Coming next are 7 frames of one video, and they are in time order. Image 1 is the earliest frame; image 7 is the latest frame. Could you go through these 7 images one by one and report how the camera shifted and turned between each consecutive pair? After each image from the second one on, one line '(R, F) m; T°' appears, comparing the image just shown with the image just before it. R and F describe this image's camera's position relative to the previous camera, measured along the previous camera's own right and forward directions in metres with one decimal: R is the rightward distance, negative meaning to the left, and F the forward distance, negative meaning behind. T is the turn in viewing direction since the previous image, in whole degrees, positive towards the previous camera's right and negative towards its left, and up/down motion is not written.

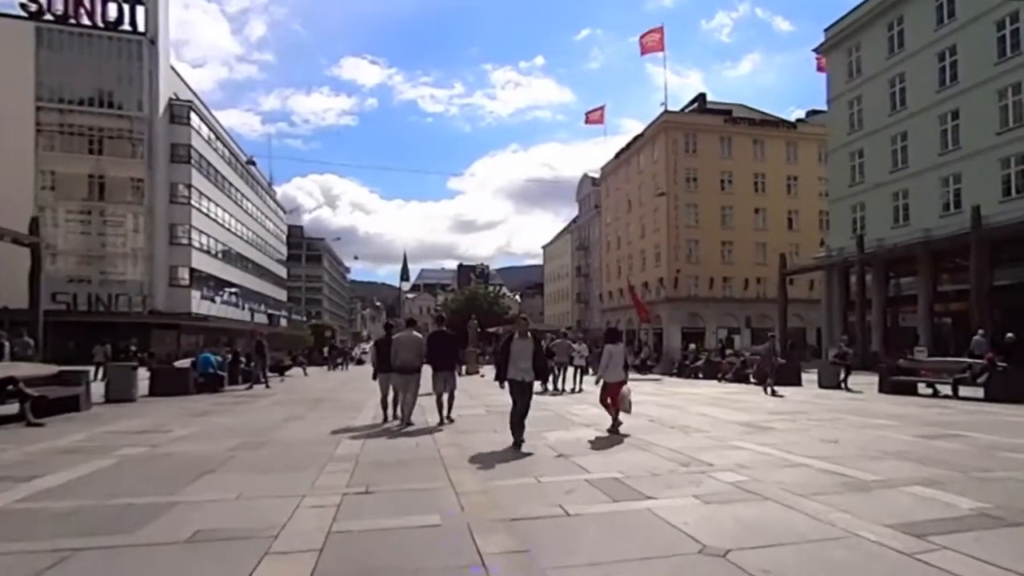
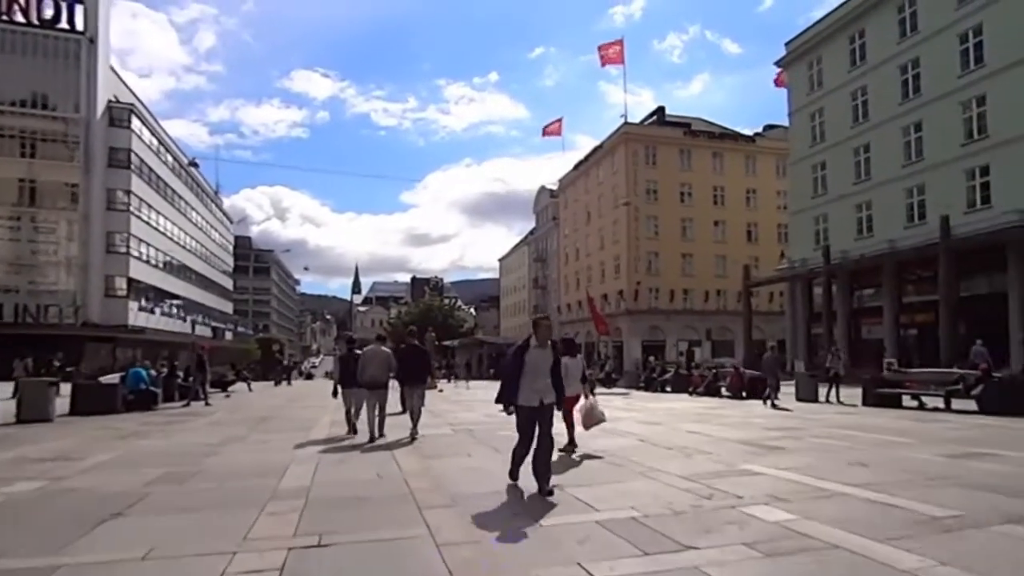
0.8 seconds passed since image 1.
(-0.4, +1.6) m; +4°
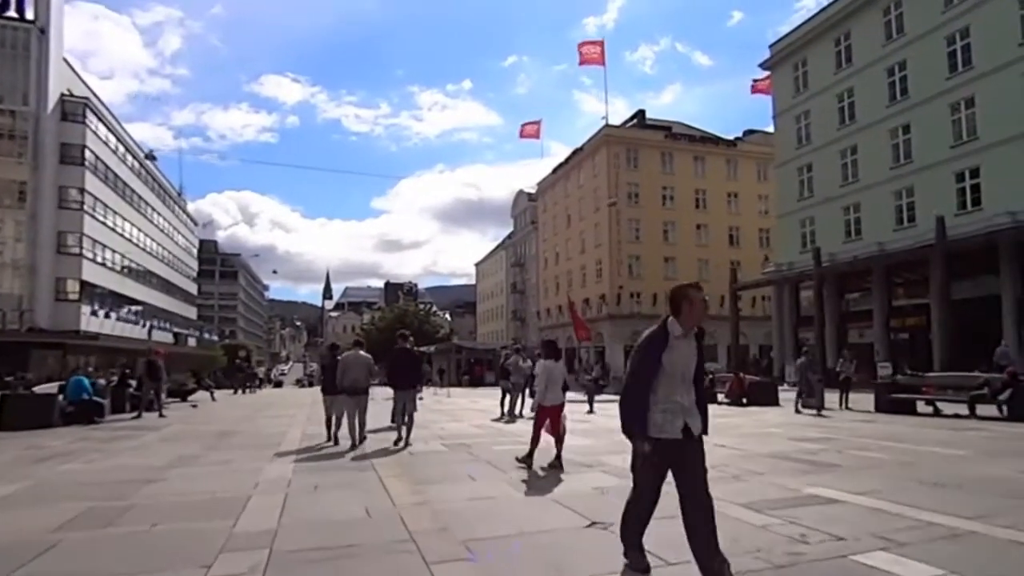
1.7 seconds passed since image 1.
(-0.5, +1.7) m; +2°
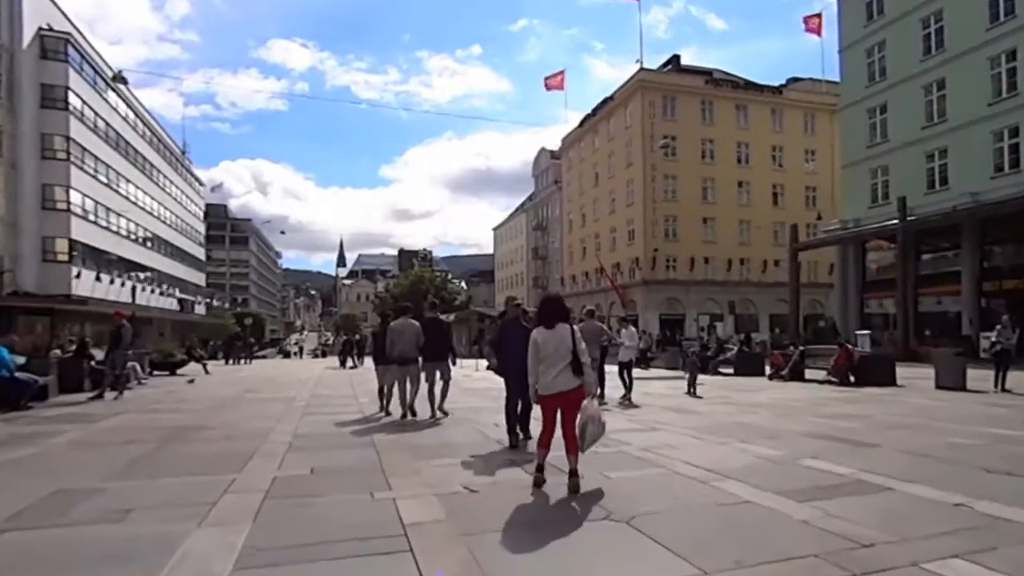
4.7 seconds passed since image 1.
(-1.1, +4.8) m; -1°
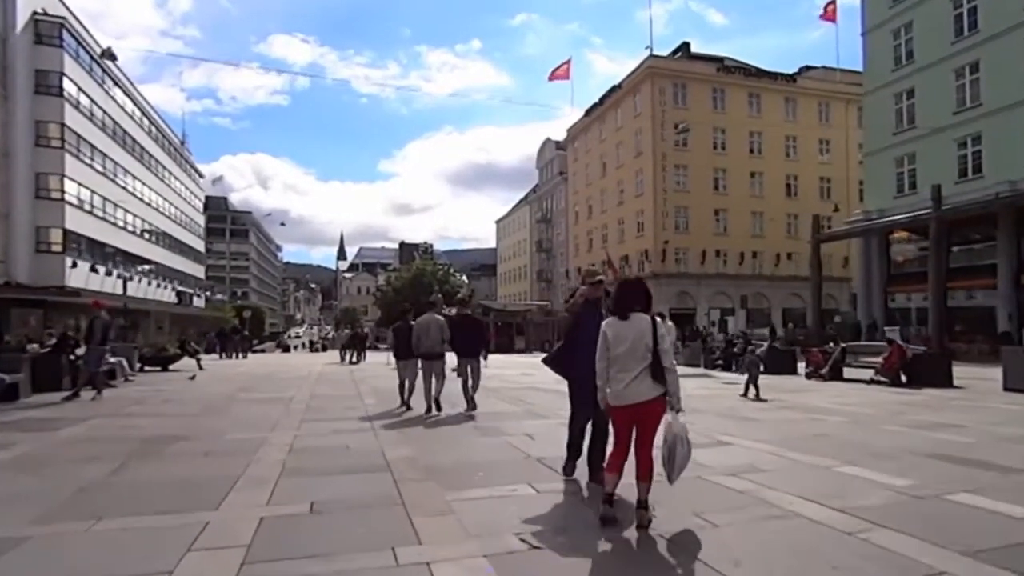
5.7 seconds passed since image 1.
(-0.5, +1.7) m; 0°
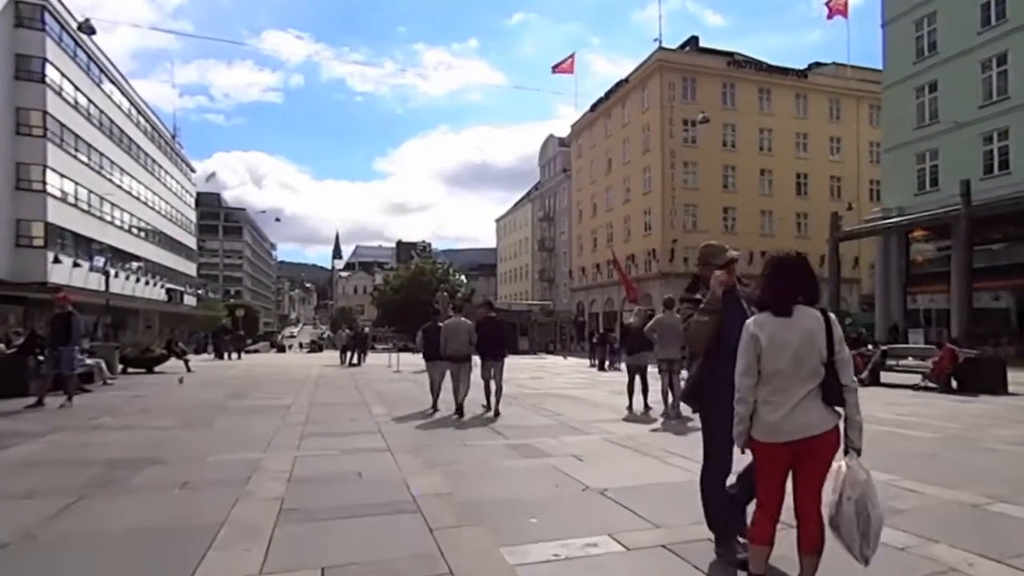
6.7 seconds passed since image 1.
(-0.5, +1.5) m; 0°
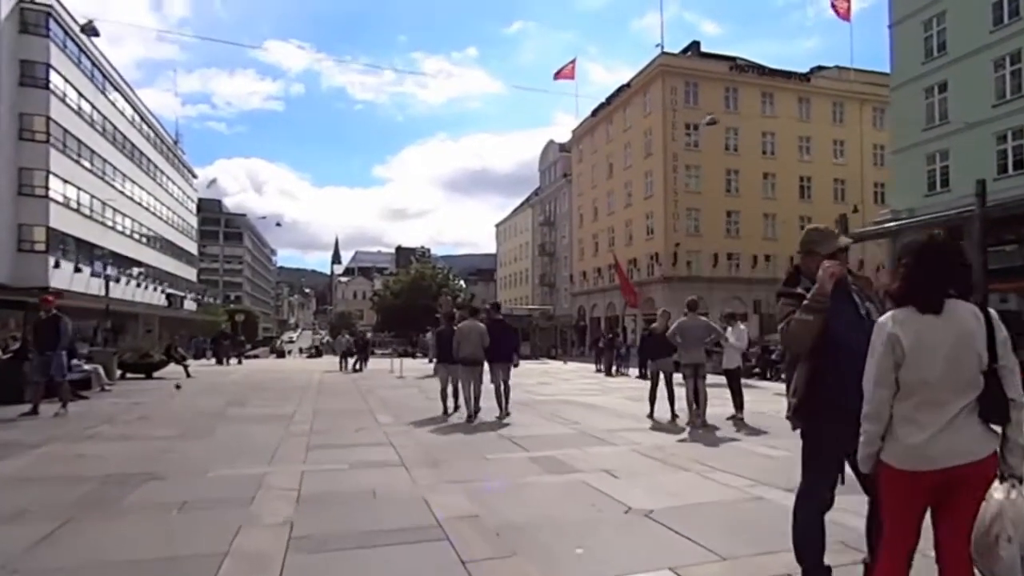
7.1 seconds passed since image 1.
(-0.3, +0.6) m; 0°
